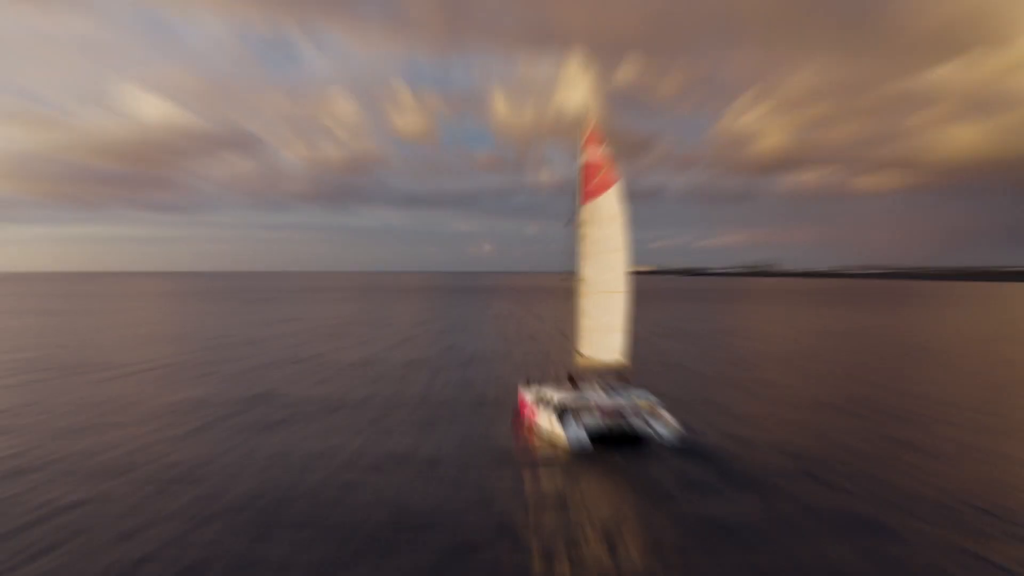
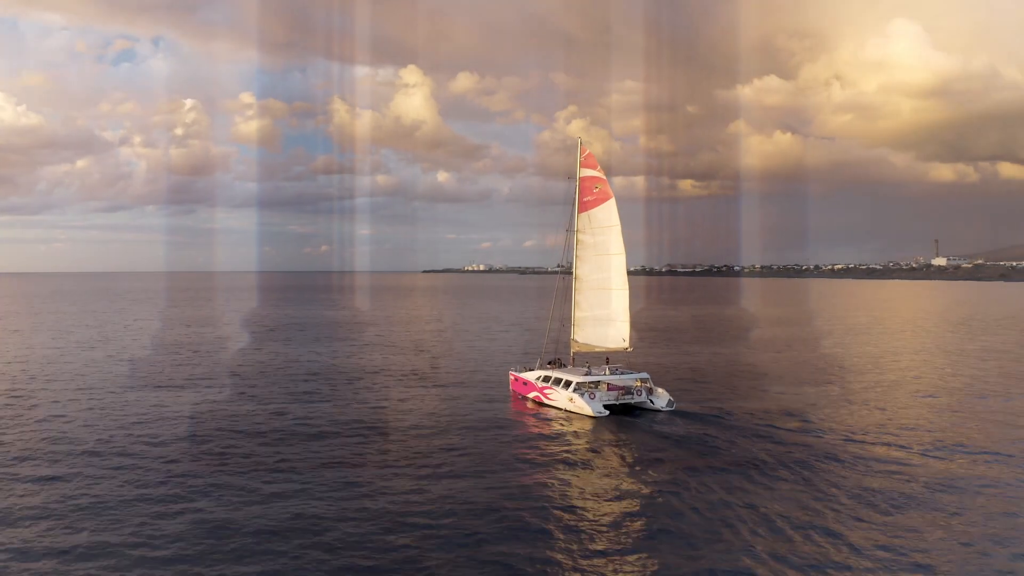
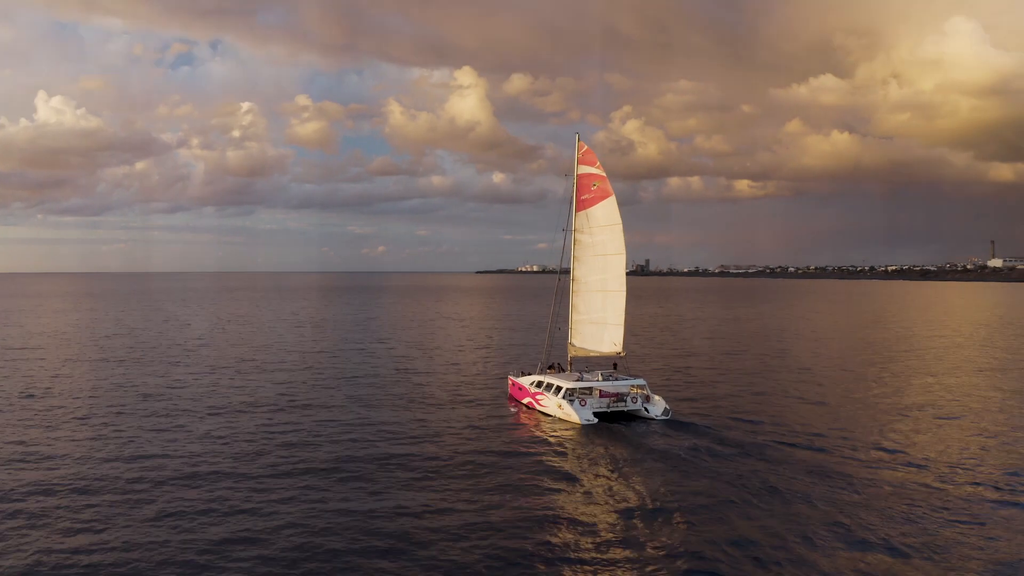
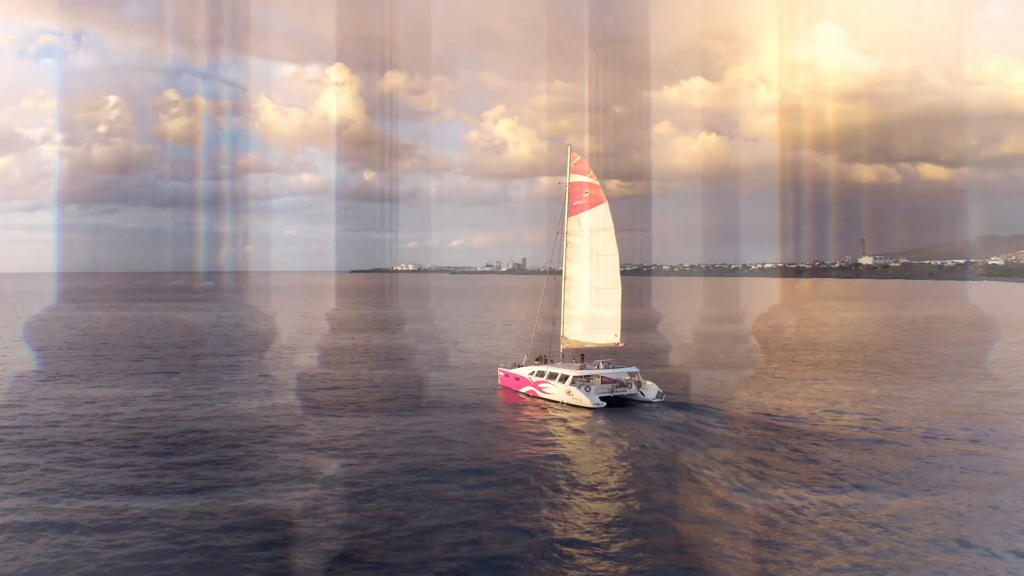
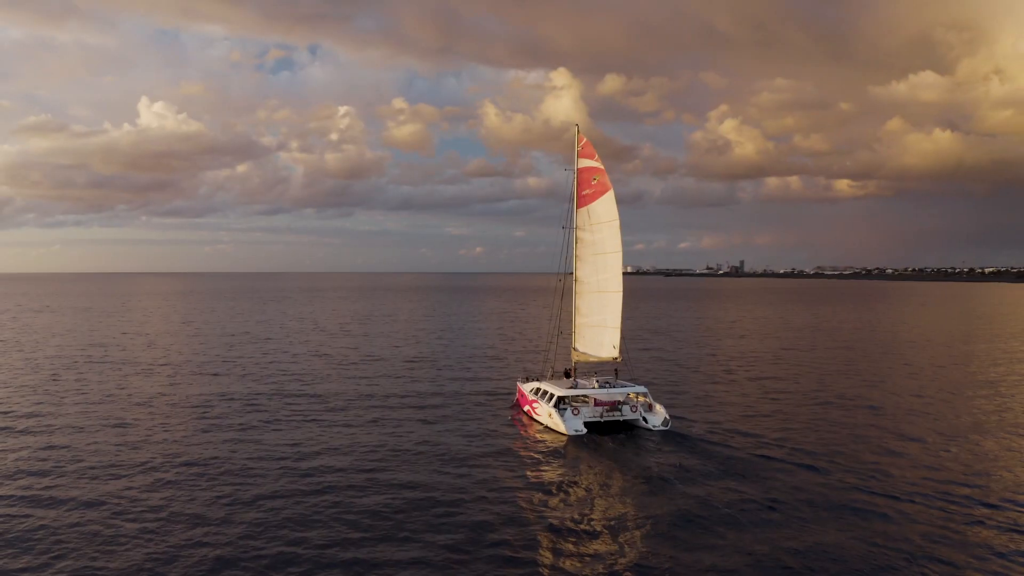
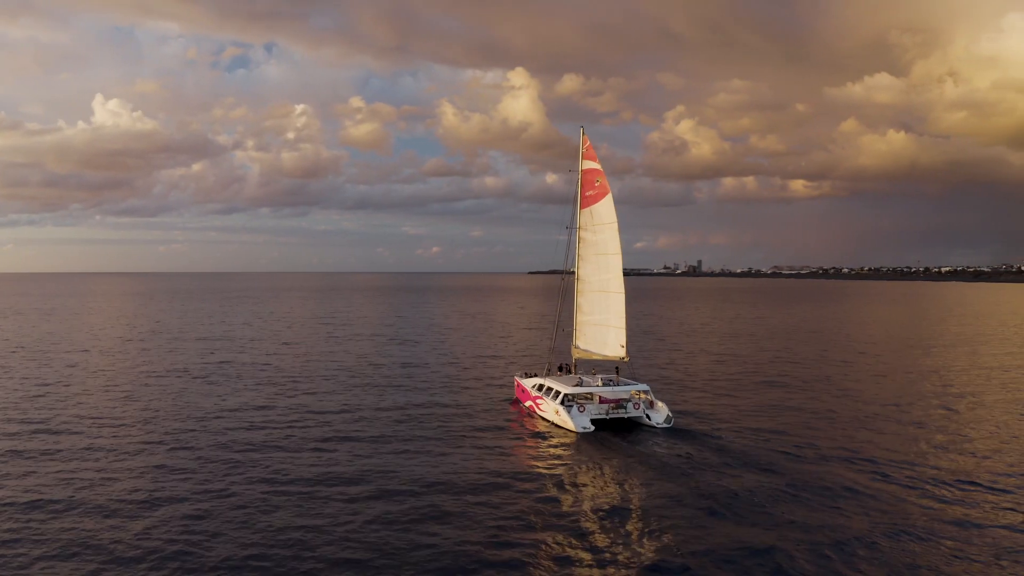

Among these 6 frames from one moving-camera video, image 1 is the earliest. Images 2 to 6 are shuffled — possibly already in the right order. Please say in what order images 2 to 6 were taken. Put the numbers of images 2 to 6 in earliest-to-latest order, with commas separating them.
5, 6, 3, 2, 4
